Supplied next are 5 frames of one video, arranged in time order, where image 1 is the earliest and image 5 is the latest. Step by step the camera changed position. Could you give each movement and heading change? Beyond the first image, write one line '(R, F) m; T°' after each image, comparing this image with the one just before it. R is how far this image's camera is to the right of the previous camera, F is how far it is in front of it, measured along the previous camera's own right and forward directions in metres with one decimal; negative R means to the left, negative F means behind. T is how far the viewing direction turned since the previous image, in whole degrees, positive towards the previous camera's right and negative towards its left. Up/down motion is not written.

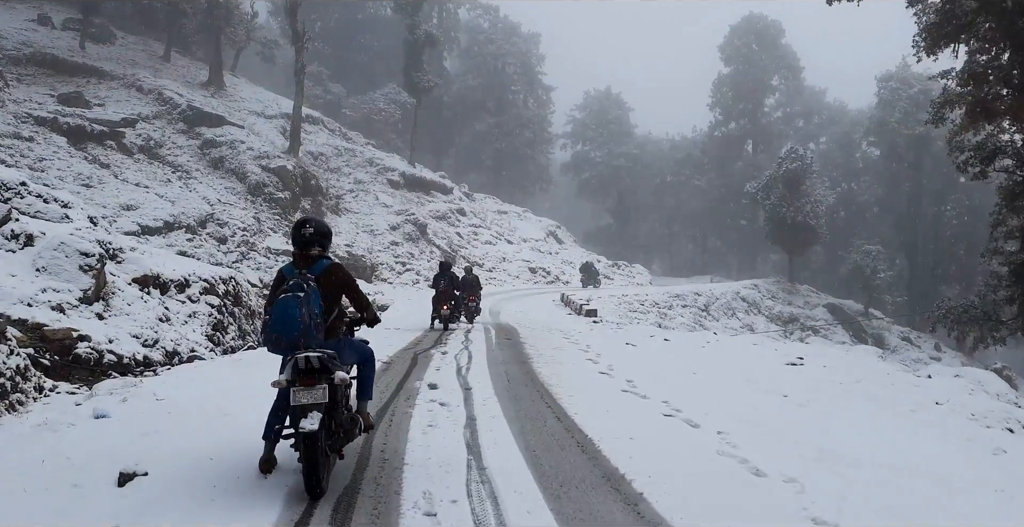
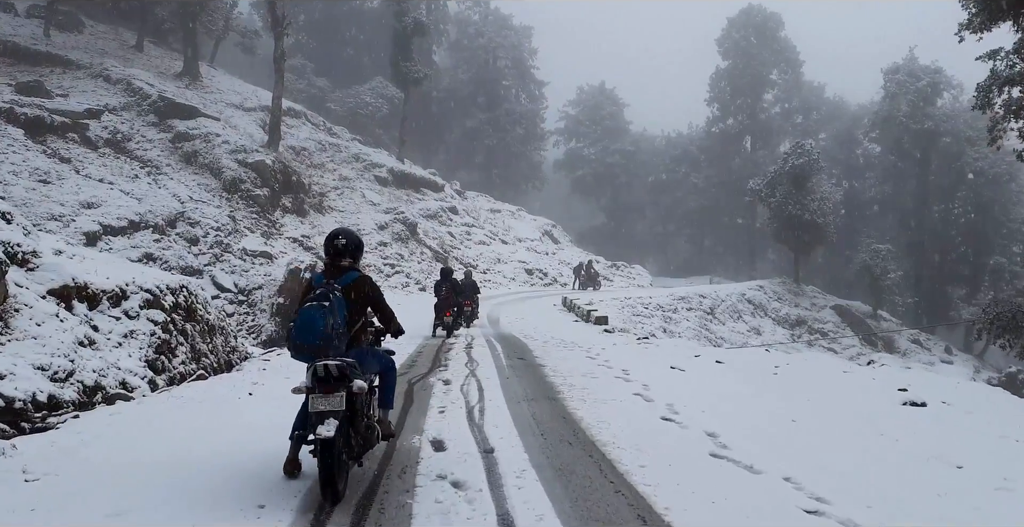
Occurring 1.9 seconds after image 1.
(-0.3, +1.5) m; +1°
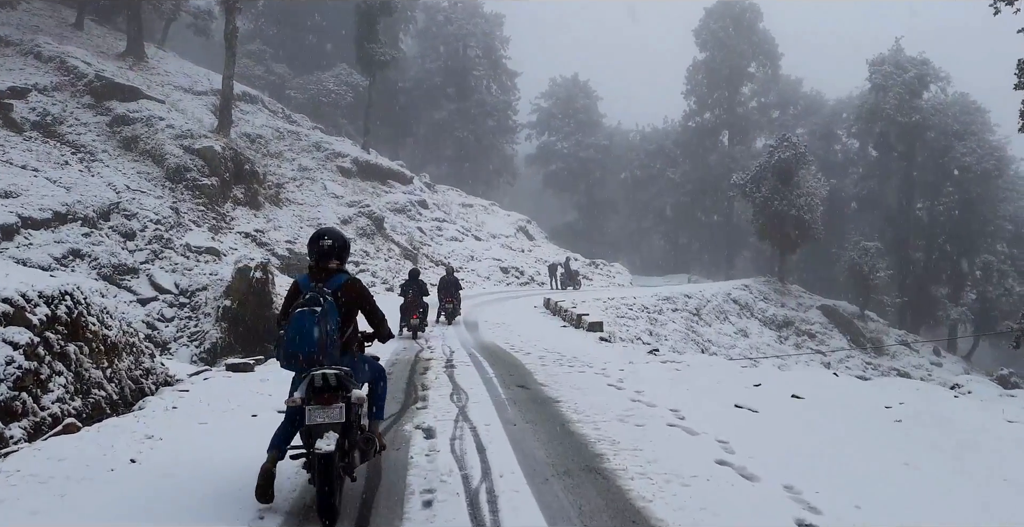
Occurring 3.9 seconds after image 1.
(-0.3, +1.8) m; +3°
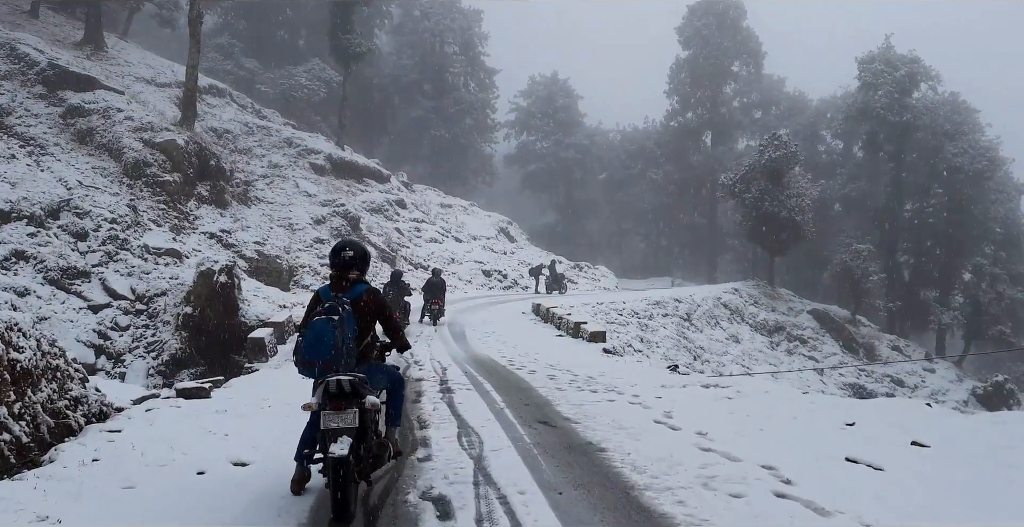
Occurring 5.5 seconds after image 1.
(-0.4, +1.1) m; +2°
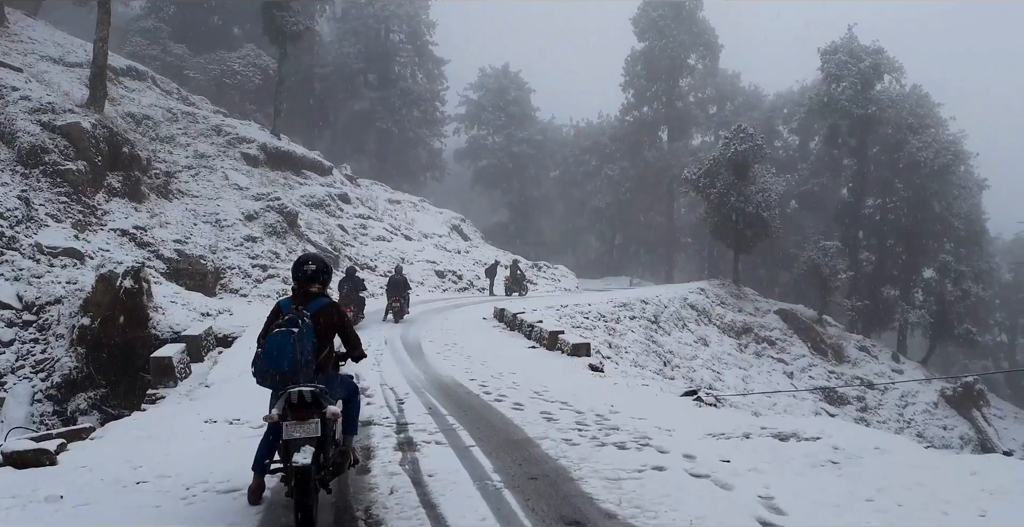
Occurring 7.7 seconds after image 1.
(-0.3, +1.8) m; +5°
